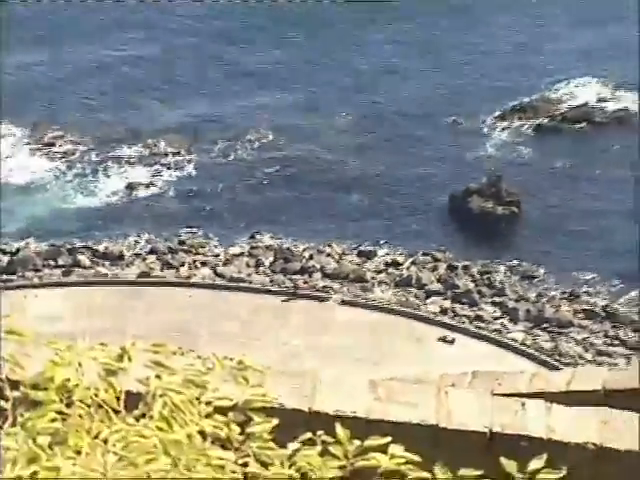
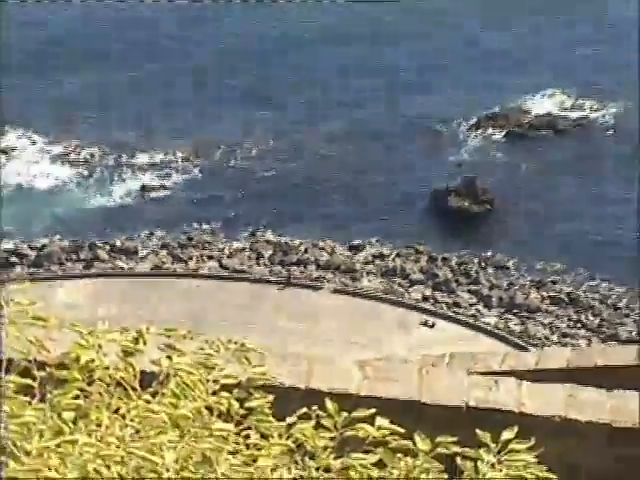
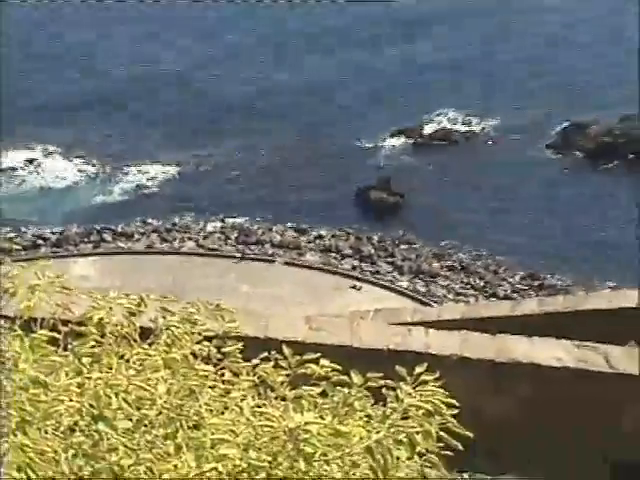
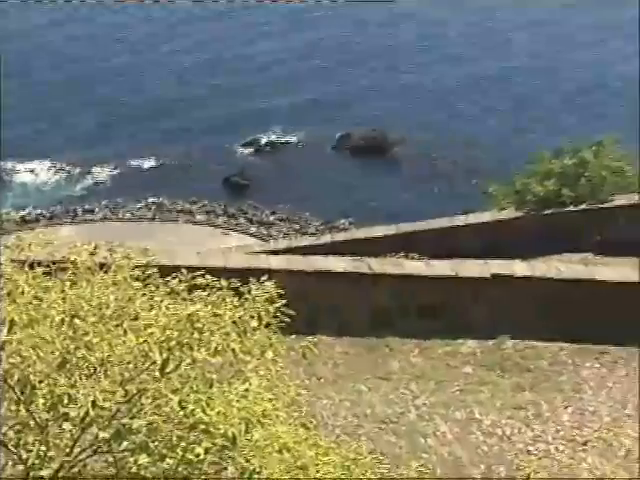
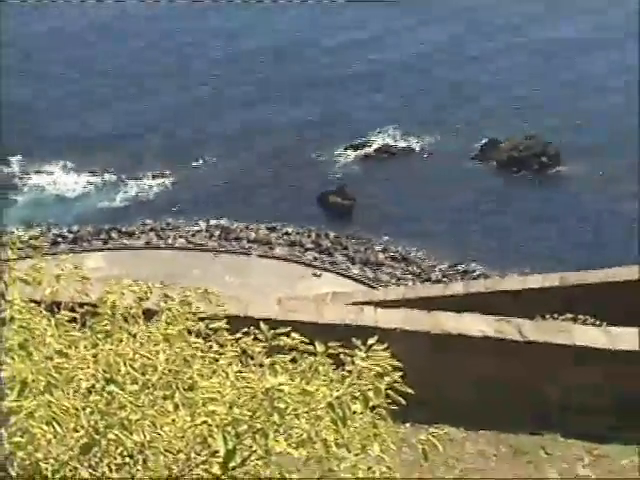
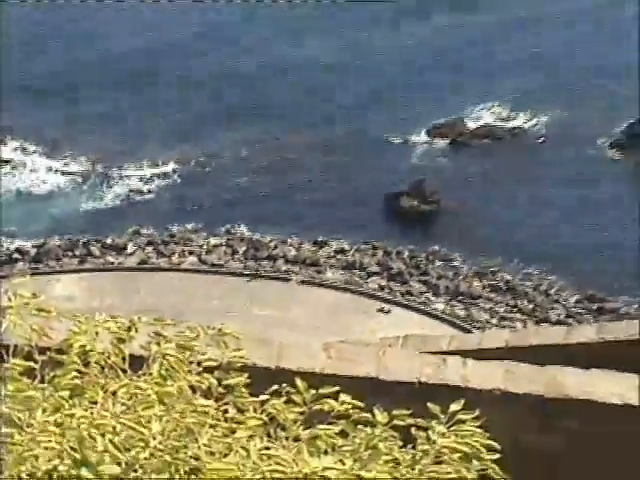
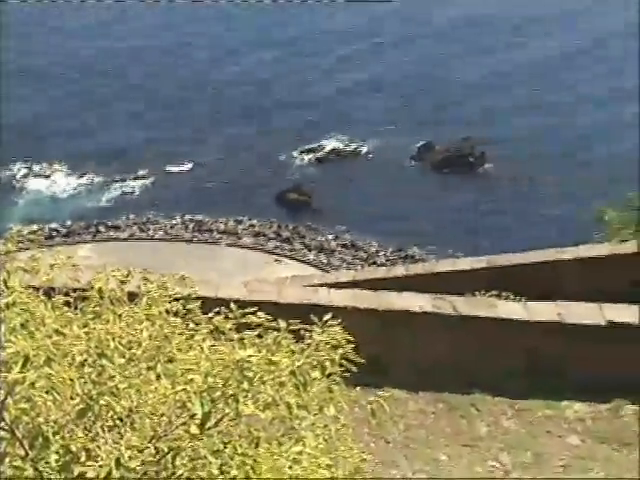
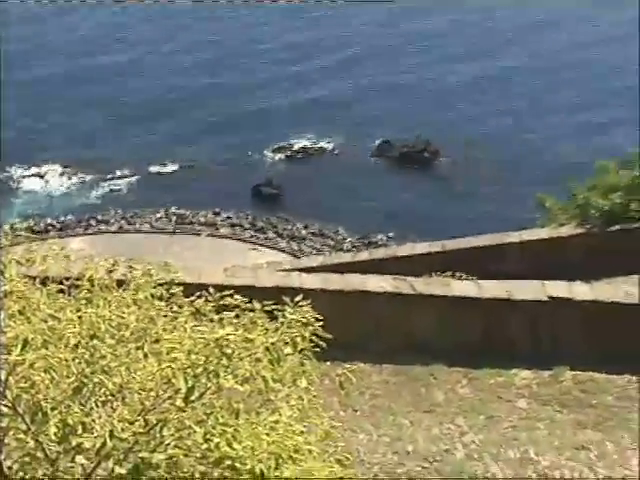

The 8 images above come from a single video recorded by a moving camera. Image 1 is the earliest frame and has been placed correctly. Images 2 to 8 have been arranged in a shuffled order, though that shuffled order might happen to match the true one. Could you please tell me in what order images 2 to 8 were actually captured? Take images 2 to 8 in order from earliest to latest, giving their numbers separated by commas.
2, 6, 3, 5, 7, 8, 4
